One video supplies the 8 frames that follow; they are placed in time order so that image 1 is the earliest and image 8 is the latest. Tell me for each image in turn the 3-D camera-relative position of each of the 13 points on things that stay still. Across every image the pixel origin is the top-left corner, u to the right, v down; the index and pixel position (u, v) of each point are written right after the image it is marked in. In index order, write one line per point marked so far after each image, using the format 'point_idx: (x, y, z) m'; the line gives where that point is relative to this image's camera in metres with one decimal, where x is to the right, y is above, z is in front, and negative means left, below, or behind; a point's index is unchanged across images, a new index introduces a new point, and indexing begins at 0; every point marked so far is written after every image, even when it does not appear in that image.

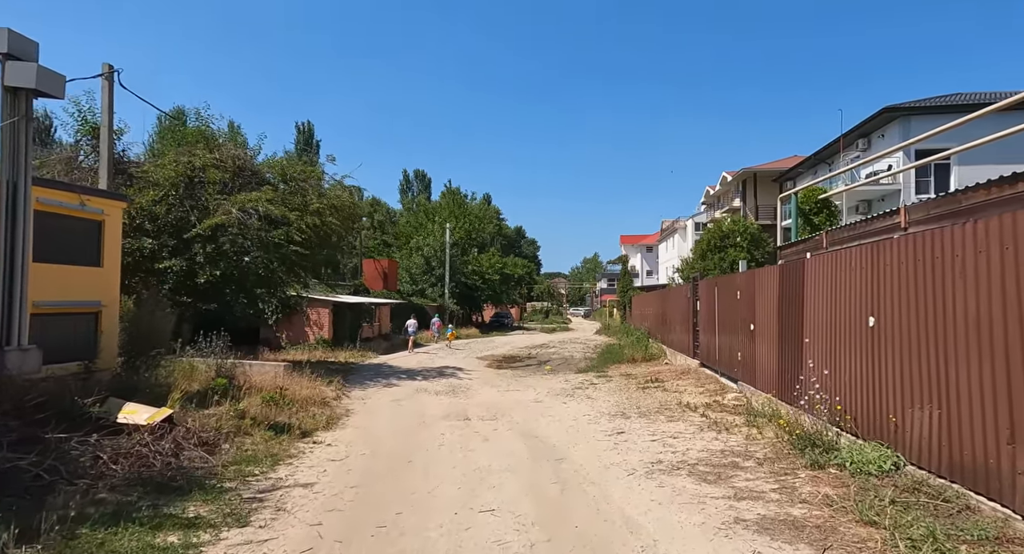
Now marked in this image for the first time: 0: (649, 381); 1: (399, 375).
0: (+3.2, -2.4, +15.6) m
1: (-3.2, -2.8, +18.5) m
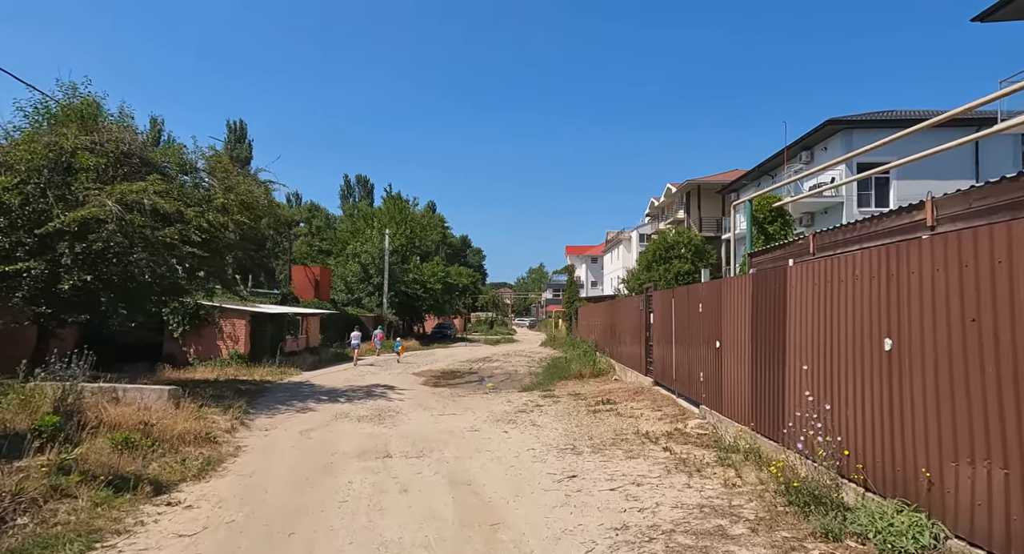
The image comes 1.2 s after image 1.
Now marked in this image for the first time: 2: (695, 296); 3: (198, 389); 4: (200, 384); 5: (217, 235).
0: (+1.9, -2.7, +14.0) m
1: (-4.8, -3.0, +16.4) m
2: (+3.2, -0.4, +11.8) m
3: (-7.0, -2.5, +14.7) m
4: (-7.5, -2.6, +15.9) m
5: (-6.6, +1.0, +14.6) m
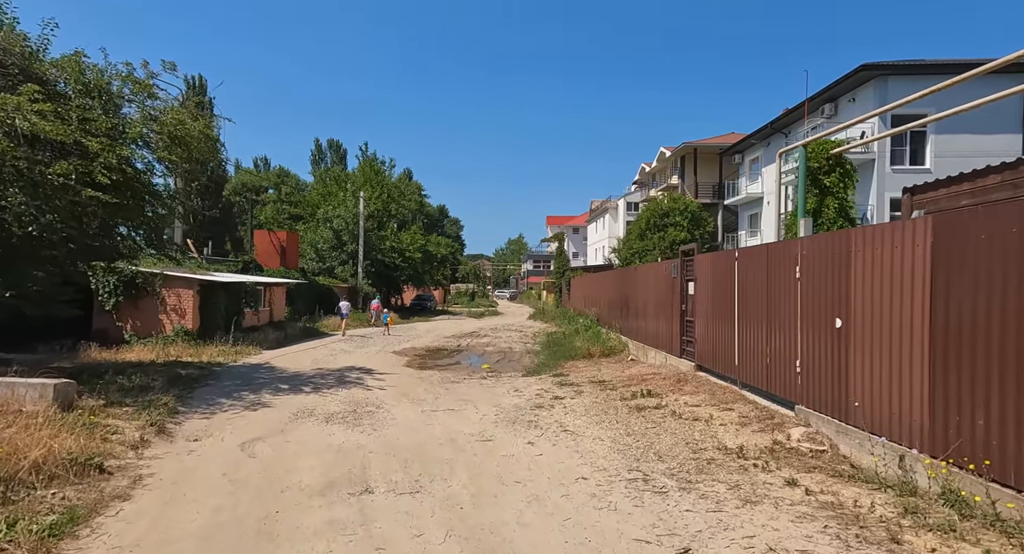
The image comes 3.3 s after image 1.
0: (+2.1, -1.9, +11.0) m
1: (-4.6, -2.1, +13.2) m
2: (+3.5, +0.2, +8.7) m
3: (-6.8, -1.7, +11.4) m
4: (-7.3, -1.8, +12.5) m
5: (-6.4, +1.7, +11.2) m
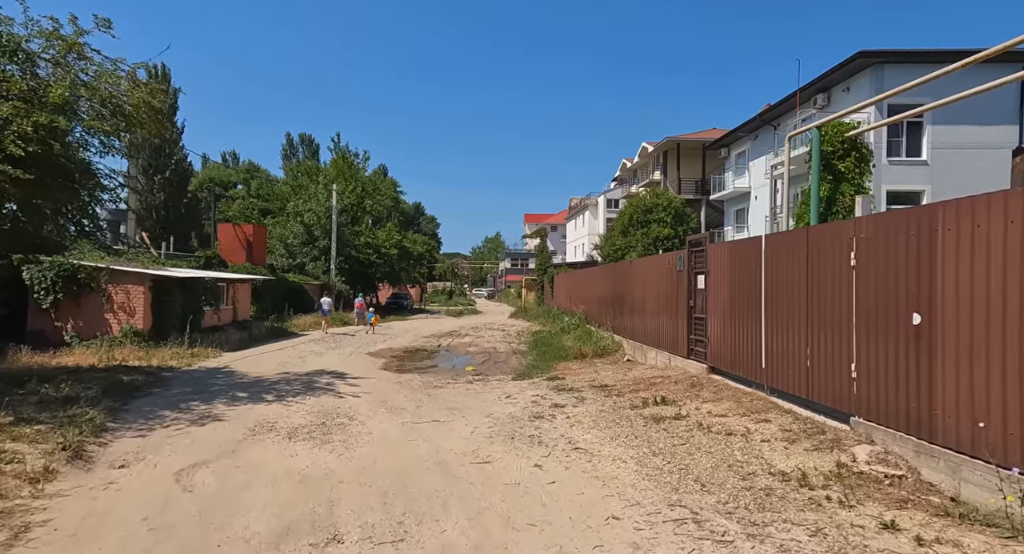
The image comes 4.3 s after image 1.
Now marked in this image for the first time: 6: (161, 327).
0: (+2.0, -1.8, +9.6) m
1: (-4.8, -2.0, +11.6) m
2: (+3.5, +0.4, +7.4) m
3: (-6.9, -1.6, +9.7) m
4: (-7.5, -1.7, +10.8) m
5: (-6.5, +1.8, +9.5) m
6: (-9.2, -1.4, +17.8) m
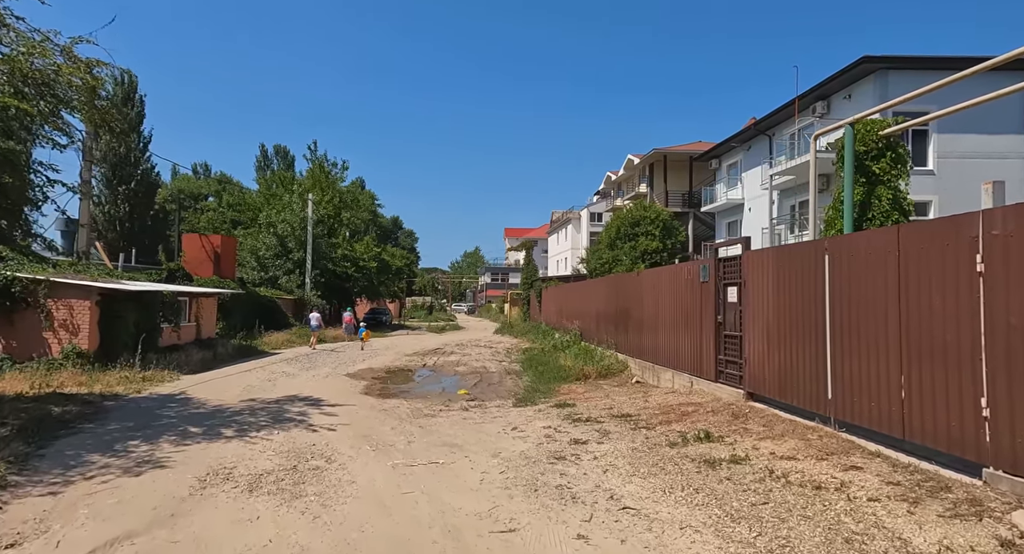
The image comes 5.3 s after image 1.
0: (+2.1, -1.9, +8.0) m
1: (-4.7, -2.2, +9.7) m
2: (+3.8, +0.3, +5.9) m
3: (-6.7, -1.7, +7.8) m
4: (-7.4, -1.8, +8.9) m
5: (-6.3, +1.7, +7.7) m
6: (-9.3, -1.7, +15.8) m
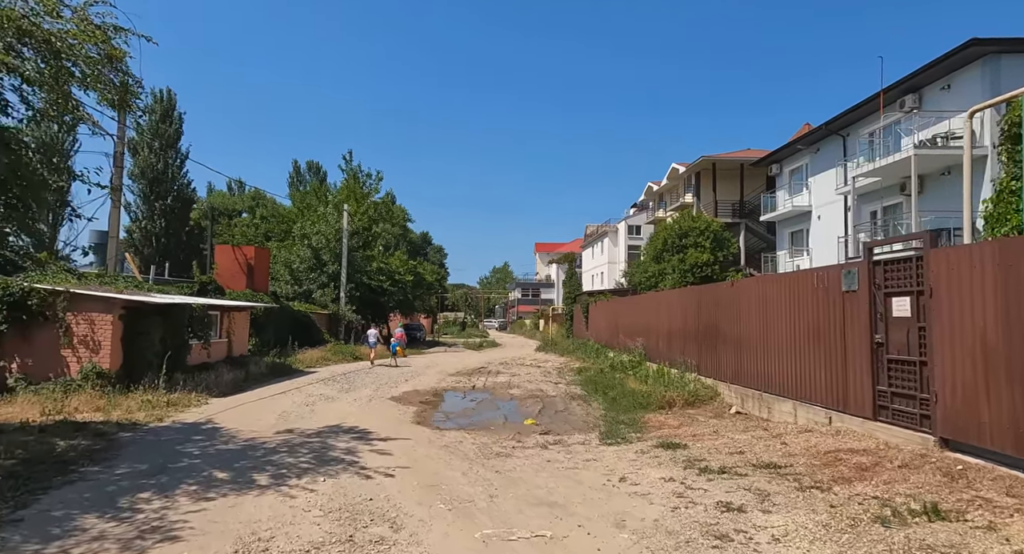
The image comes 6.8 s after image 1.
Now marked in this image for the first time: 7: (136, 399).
0: (+3.3, -2.0, +5.7) m
1: (-3.5, -2.2, +7.6) m
2: (+4.9, +0.3, +3.6) m
3: (-5.6, -1.7, +5.8) m
4: (-6.1, -1.8, +6.9) m
5: (-5.1, +1.7, +5.8) m
6: (-7.8, -1.9, +13.9) m
7: (-6.8, -2.1, +12.0) m
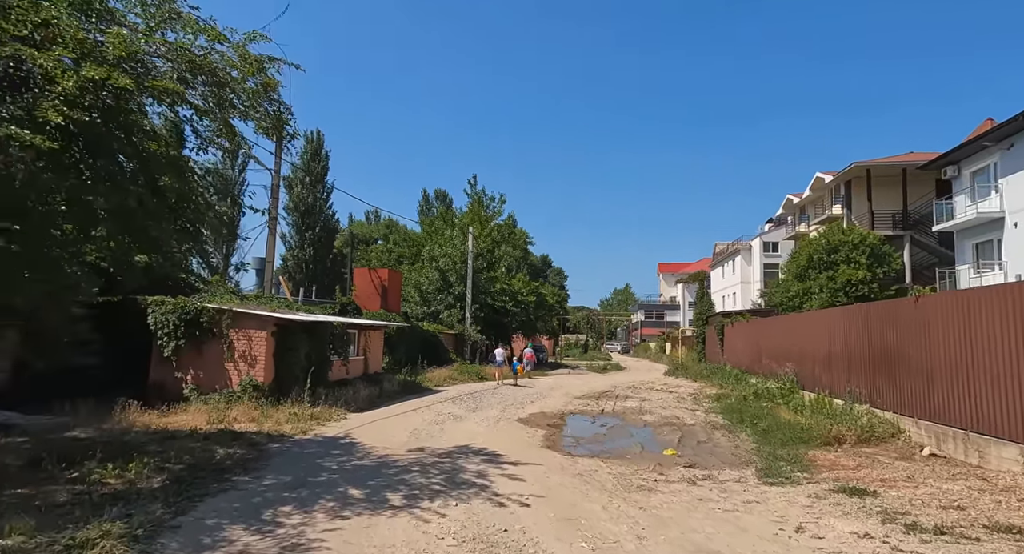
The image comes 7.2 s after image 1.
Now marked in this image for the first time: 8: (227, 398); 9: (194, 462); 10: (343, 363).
0: (+4.4, -2.0, +4.0) m
1: (-1.9, -2.3, +7.2) m
2: (+5.6, +0.4, +1.7) m
3: (-4.3, -1.7, +5.7) m
4: (-4.7, -1.9, +6.9) m
5: (-3.8, +1.7, +5.7) m
6: (-5.0, -2.2, +14.1) m
7: (-4.4, -2.4, +12.0) m
8: (-5.8, -2.2, +12.5) m
9: (-4.3, -2.2, +8.1) m
10: (-4.7, -2.2, +17.6) m
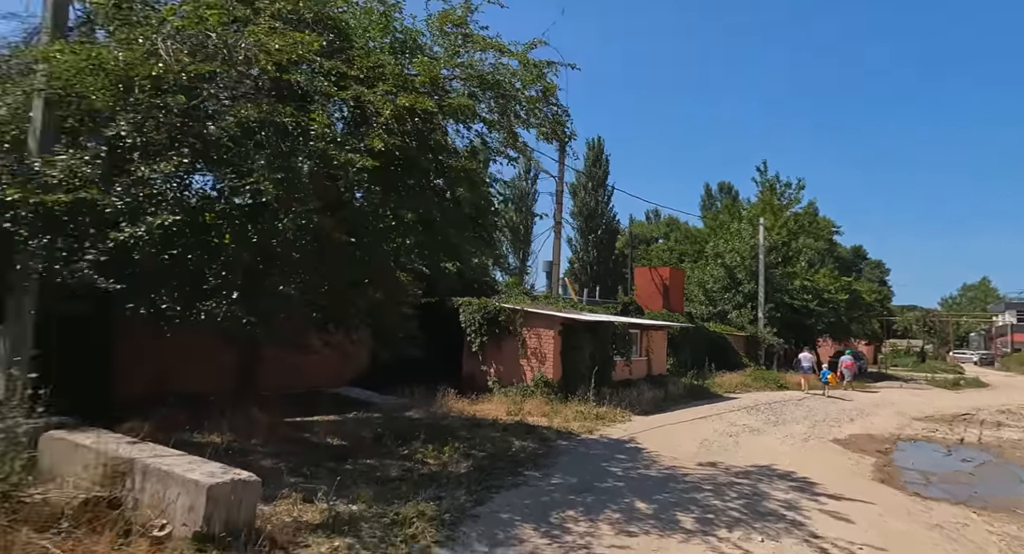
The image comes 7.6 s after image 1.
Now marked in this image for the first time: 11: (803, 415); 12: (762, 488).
0: (+5.5, -1.8, +0.5) m
1: (+1.0, -2.2, +5.9) m
2: (+5.6, +0.5, -2.0) m
3: (-1.7, -1.7, +5.6) m
4: (-1.6, -1.9, +6.9) m
5: (-1.4, +1.7, +5.5) m
6: (+1.0, -2.1, +13.6) m
7: (+0.8, -2.3, +11.4) m
8: (-0.4, -2.2, +12.5) m
9: (-0.8, -2.2, +7.8) m
10: (+2.7, -2.2, +16.6) m
11: (+6.8, -3.2, +15.3) m
12: (+2.7, -2.5, +7.3) m
